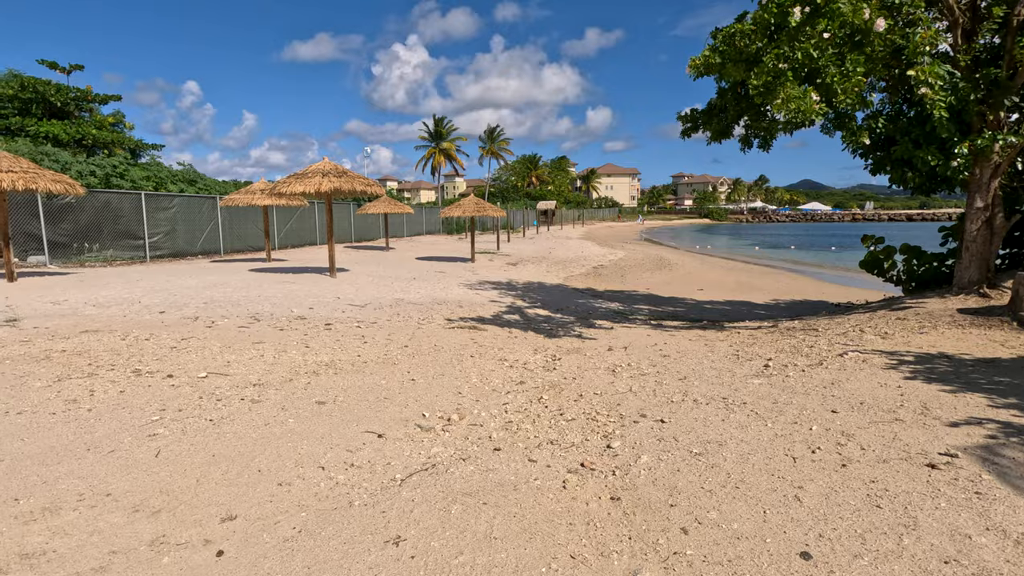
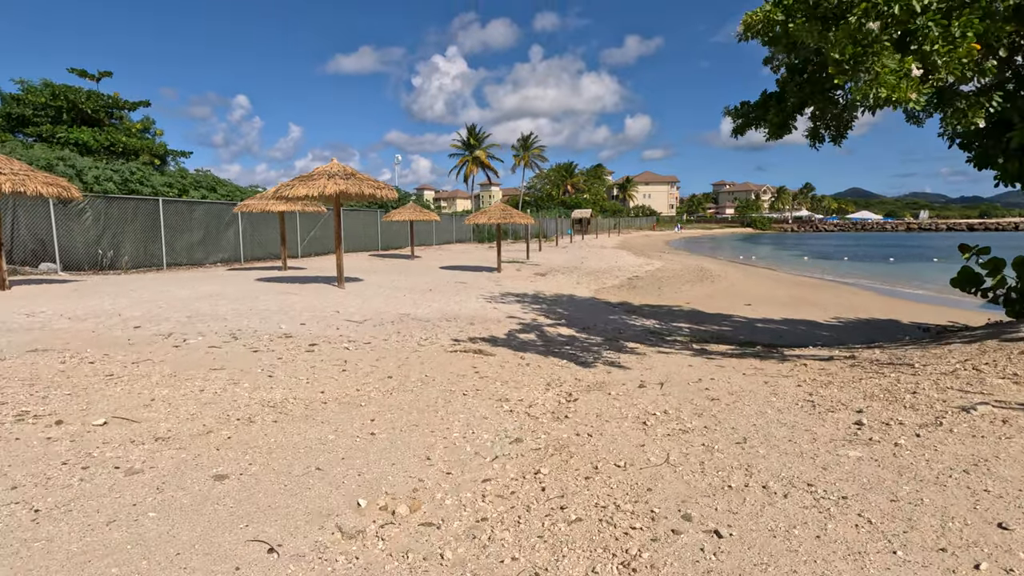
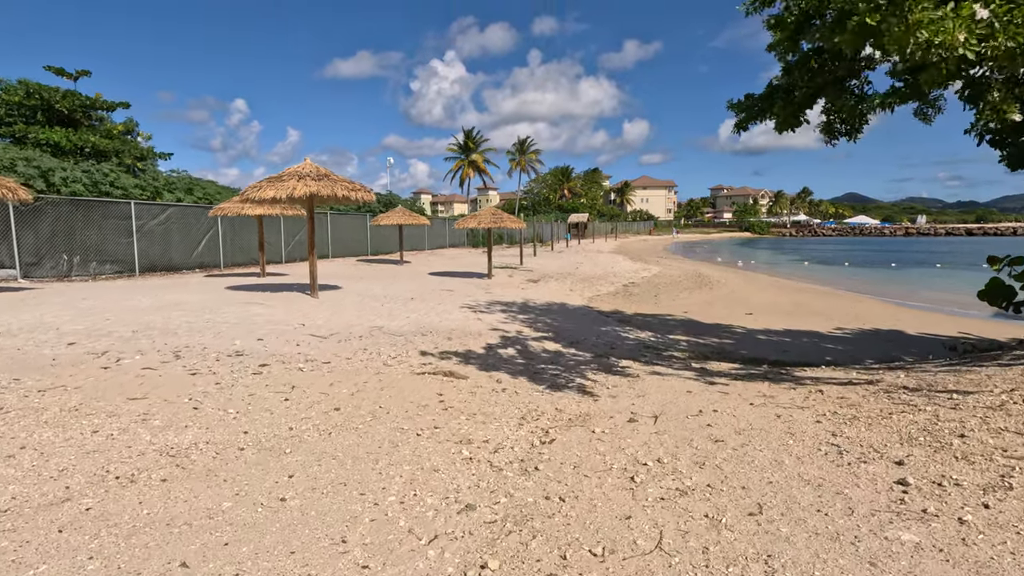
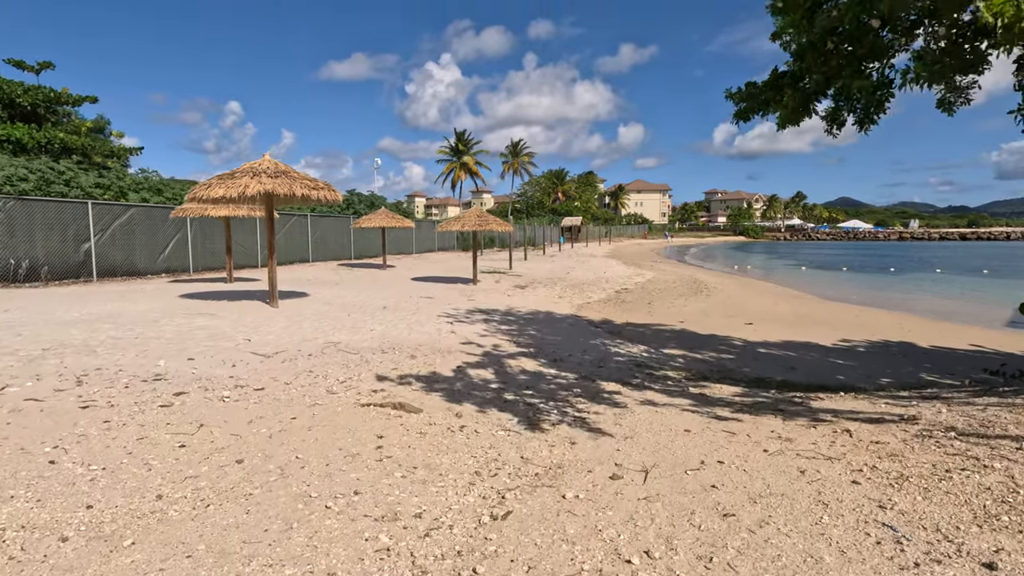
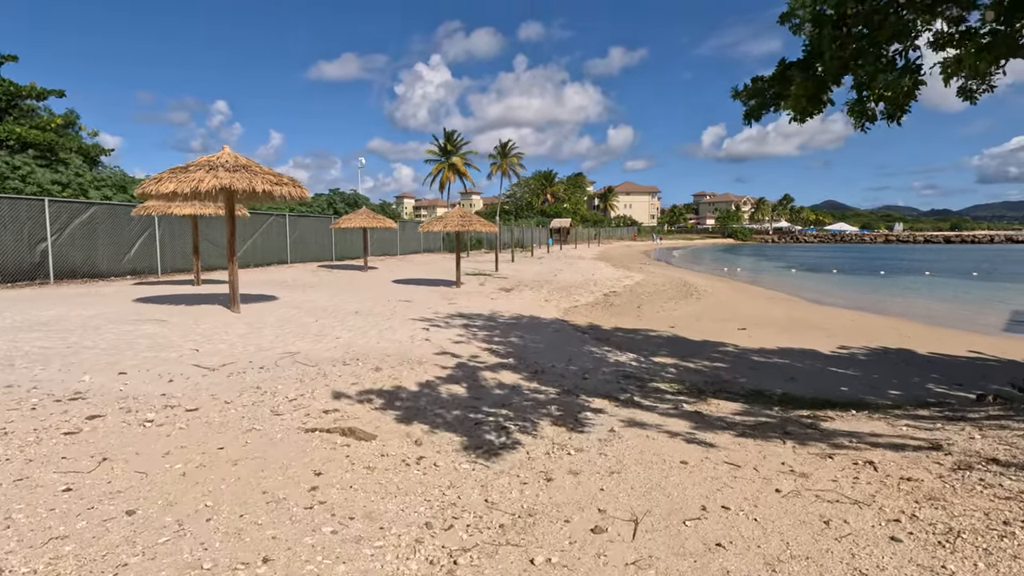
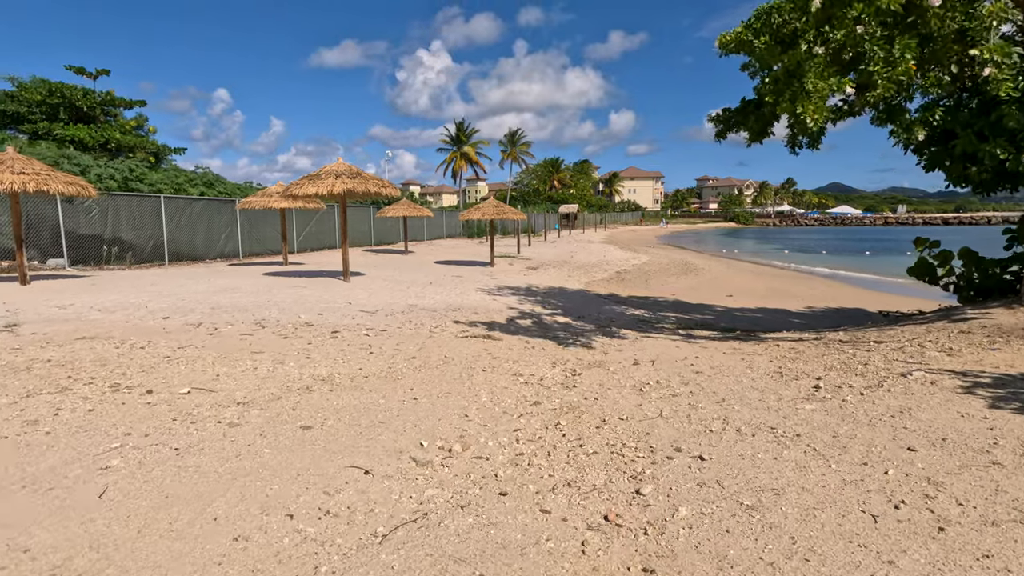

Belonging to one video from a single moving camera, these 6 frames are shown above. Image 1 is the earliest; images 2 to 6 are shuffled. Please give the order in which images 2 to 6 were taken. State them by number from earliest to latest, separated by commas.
6, 2, 3, 4, 5
